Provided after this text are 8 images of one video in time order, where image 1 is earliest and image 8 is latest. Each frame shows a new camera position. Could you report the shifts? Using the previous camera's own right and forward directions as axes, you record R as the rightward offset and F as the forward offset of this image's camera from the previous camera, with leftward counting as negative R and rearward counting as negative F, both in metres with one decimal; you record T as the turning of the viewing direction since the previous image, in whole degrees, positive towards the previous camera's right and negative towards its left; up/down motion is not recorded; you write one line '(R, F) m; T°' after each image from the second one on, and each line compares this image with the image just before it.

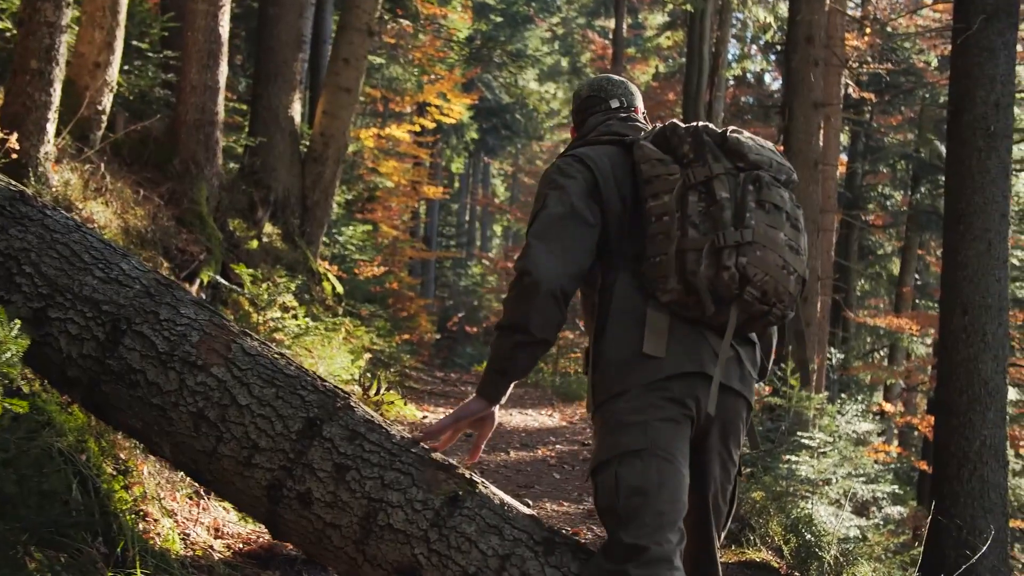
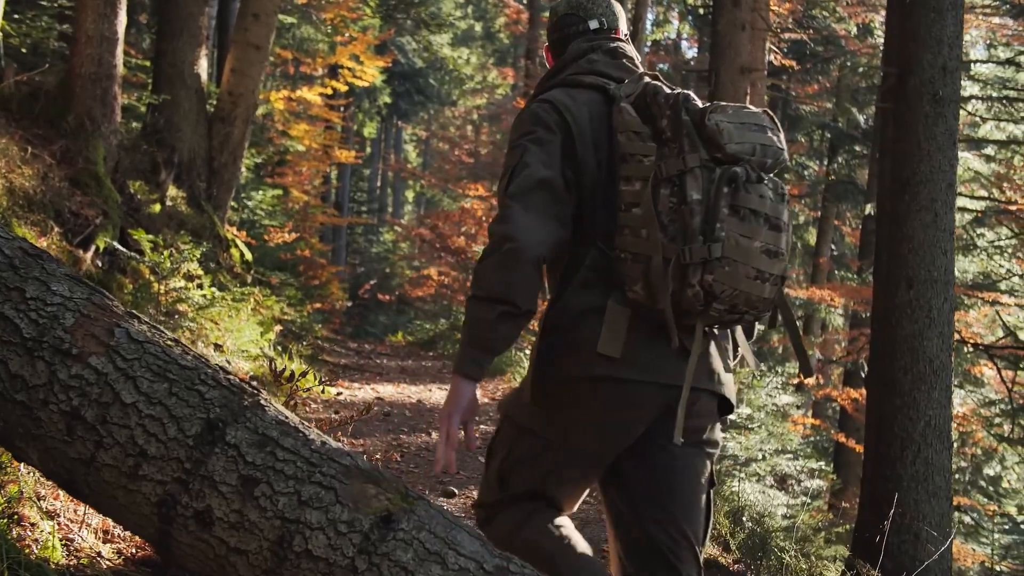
(0.0, +0.4) m; +3°
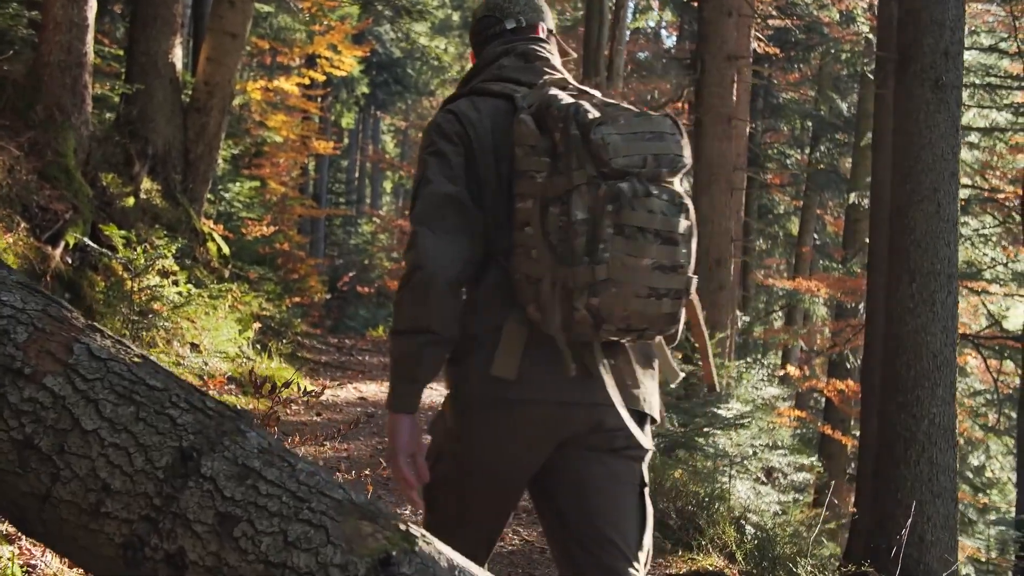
(0.0, +0.2) m; +1°
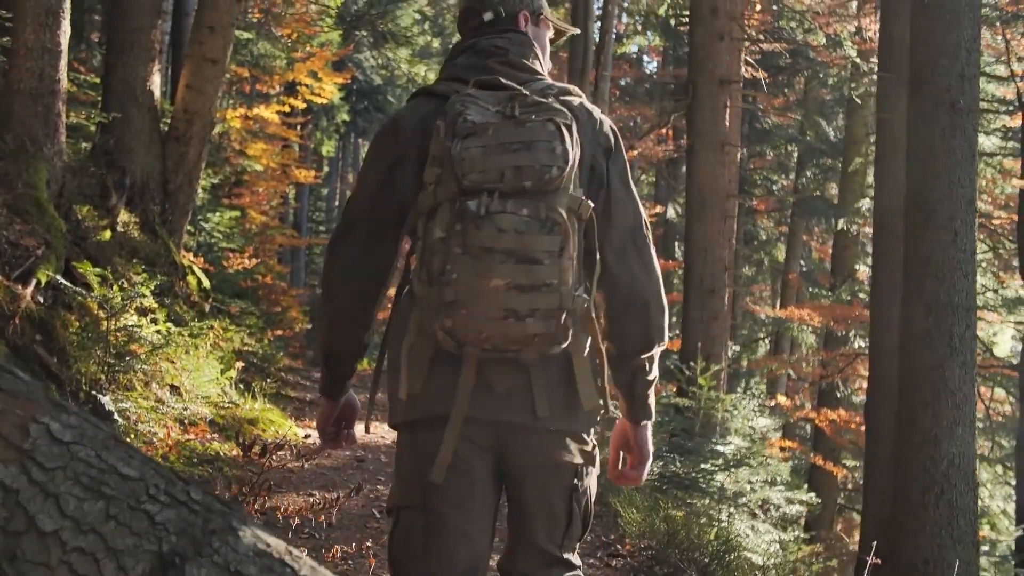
(-0.1, +0.3) m; +1°
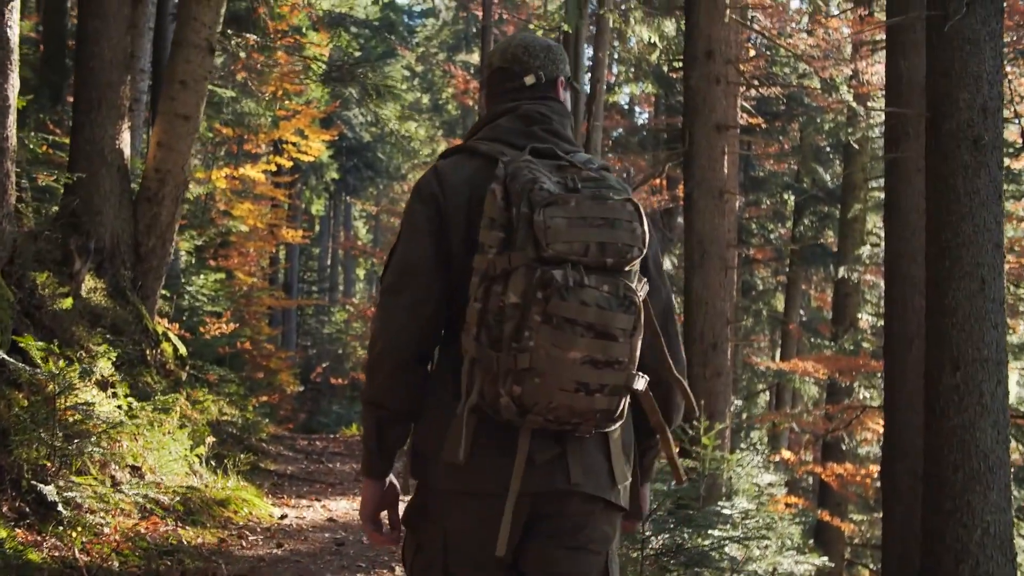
(0.0, +0.5) m; 0°
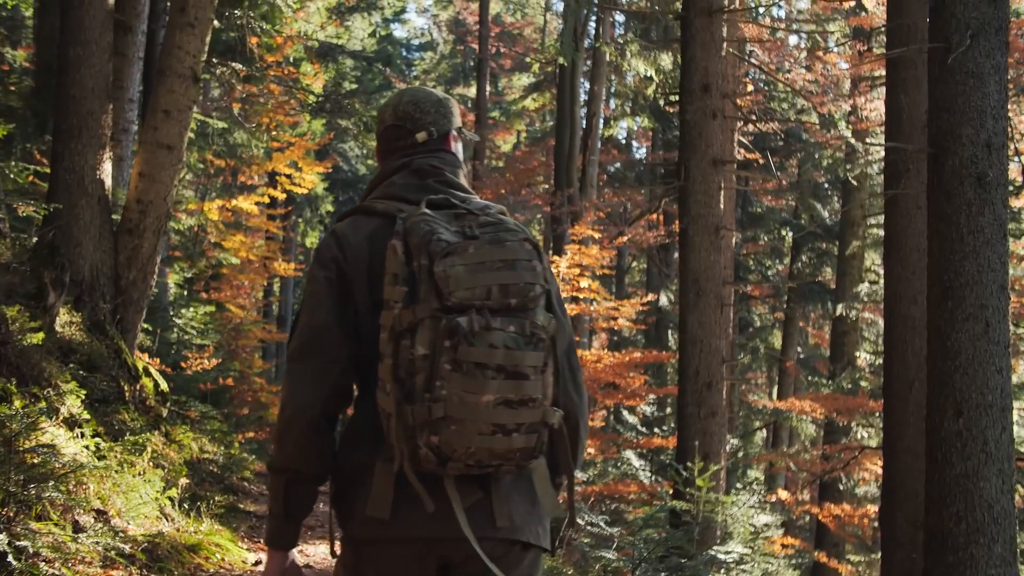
(0.0, +0.2) m; 0°
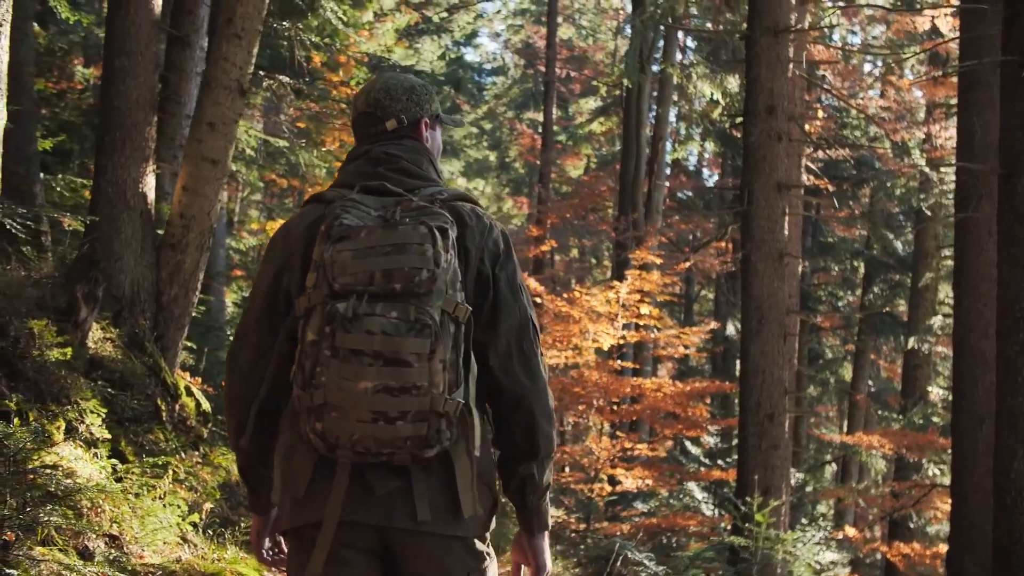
(+0.1, +0.3) m; -3°
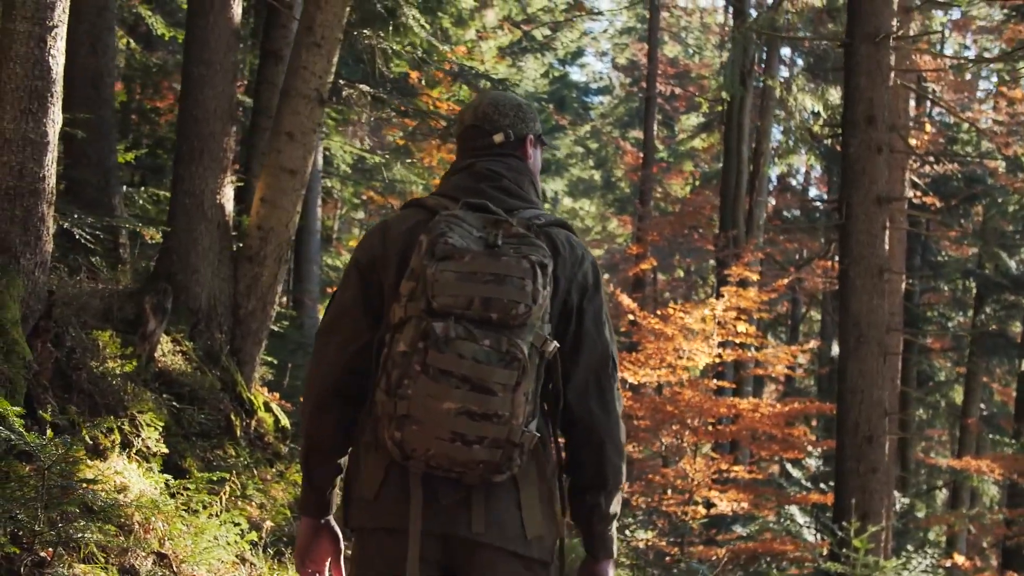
(+0.1, +0.3) m; -4°
